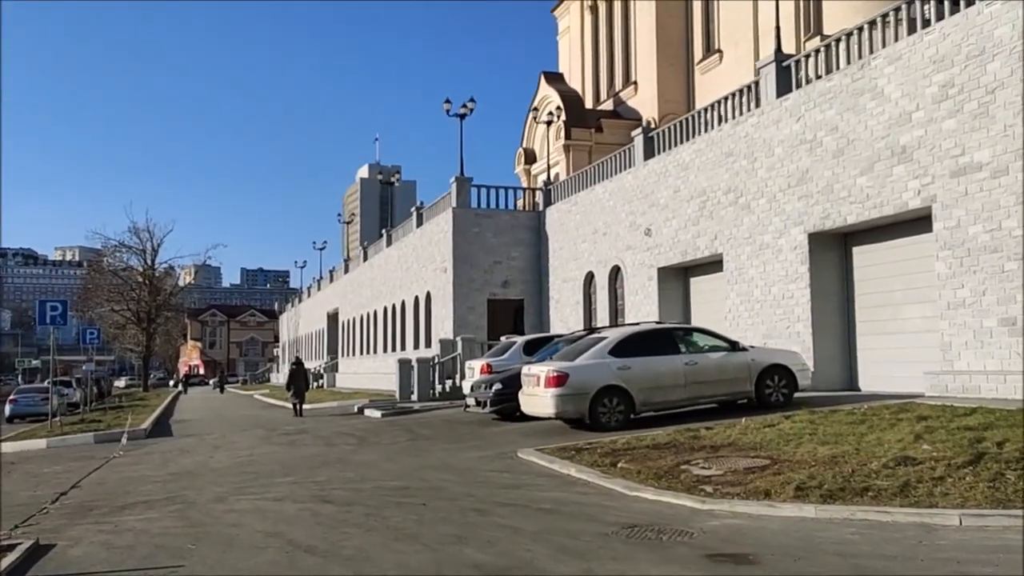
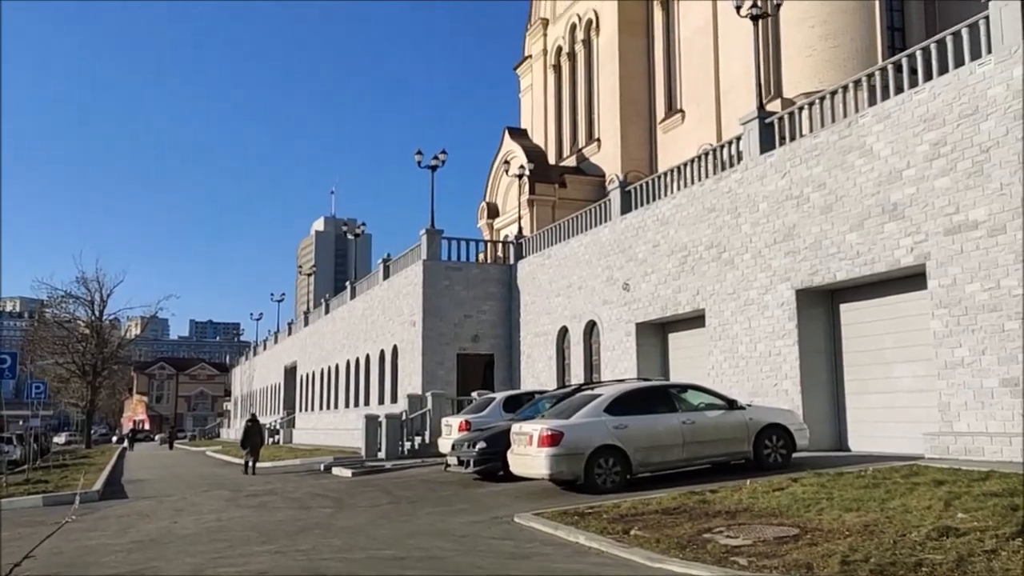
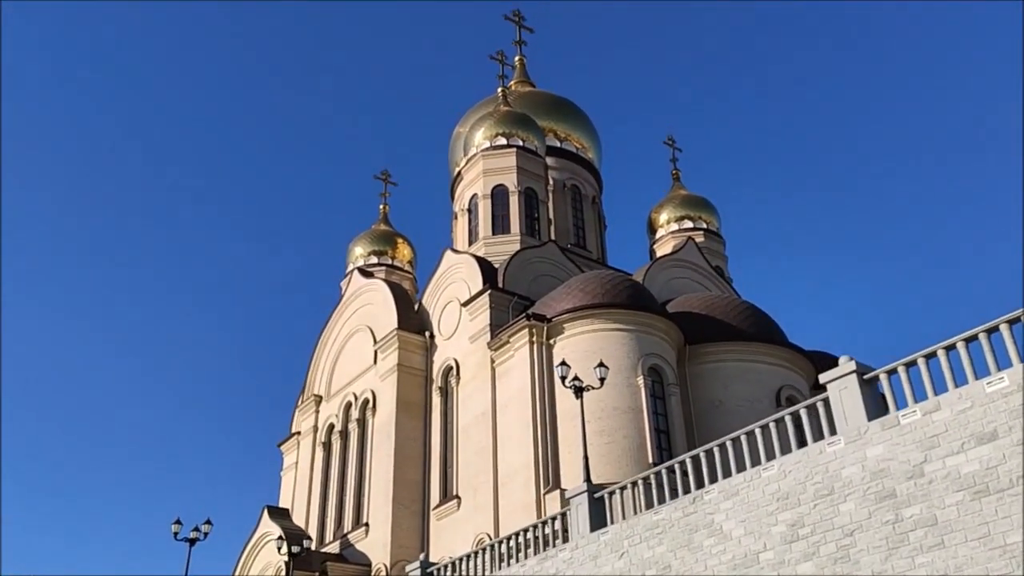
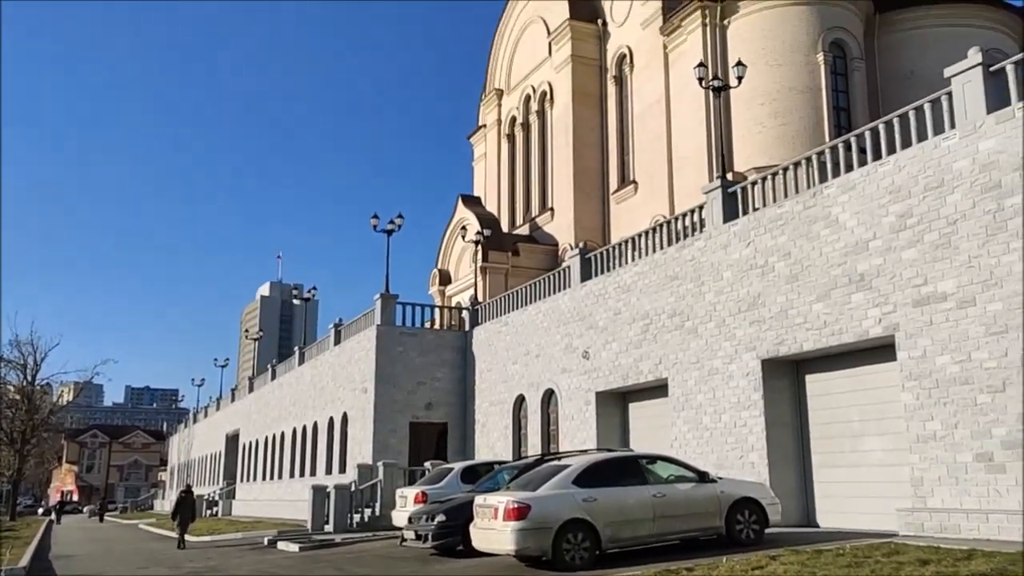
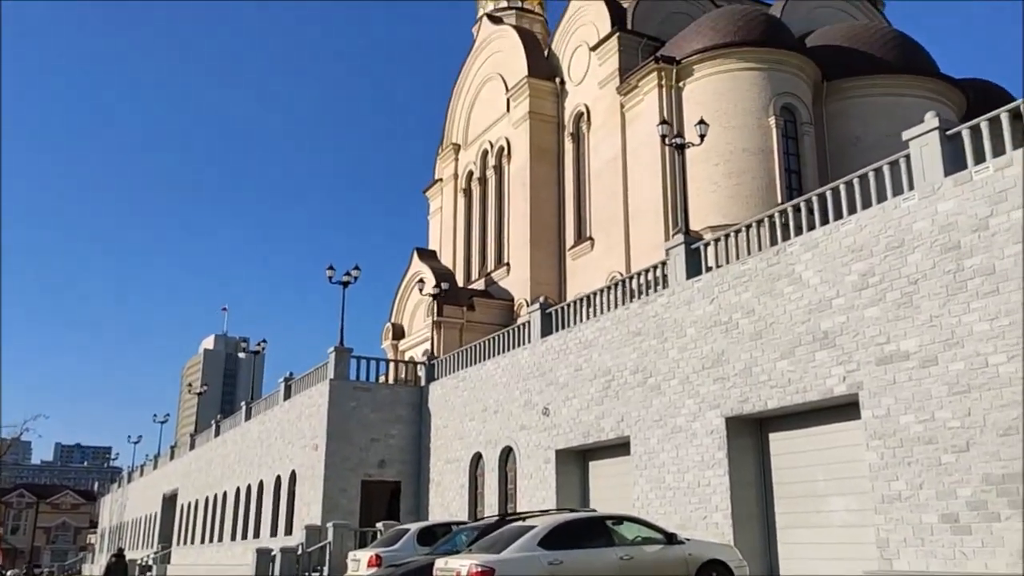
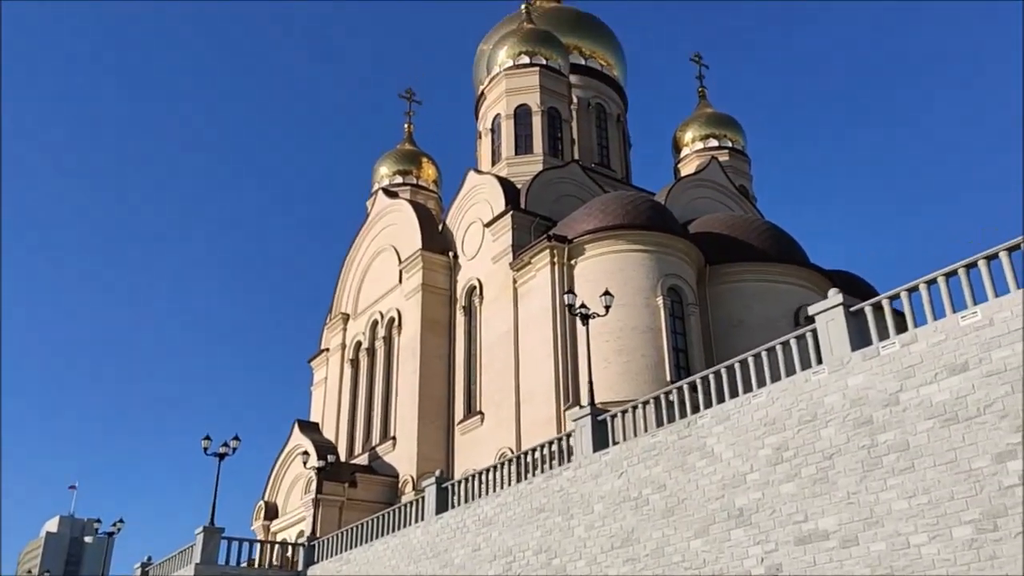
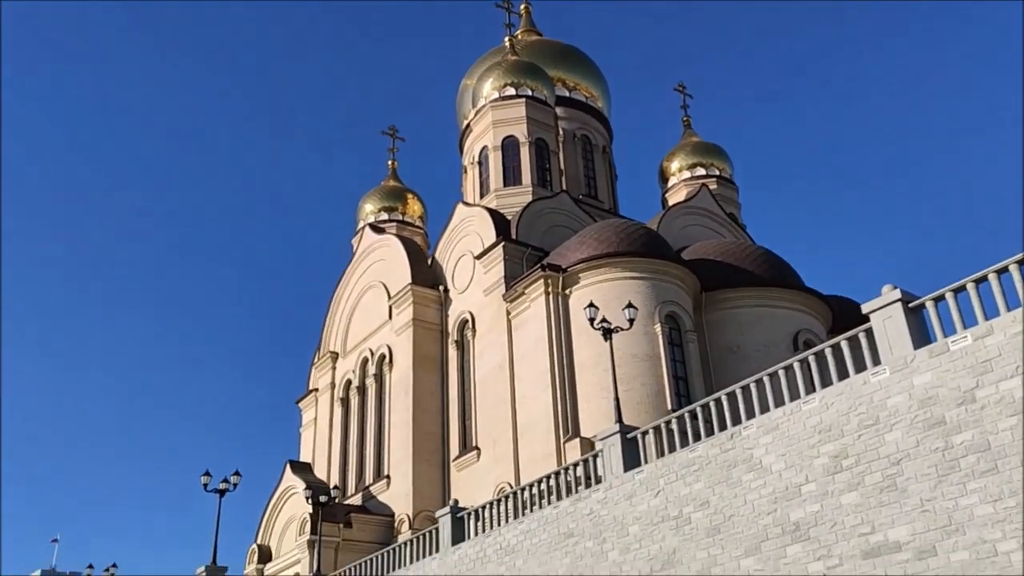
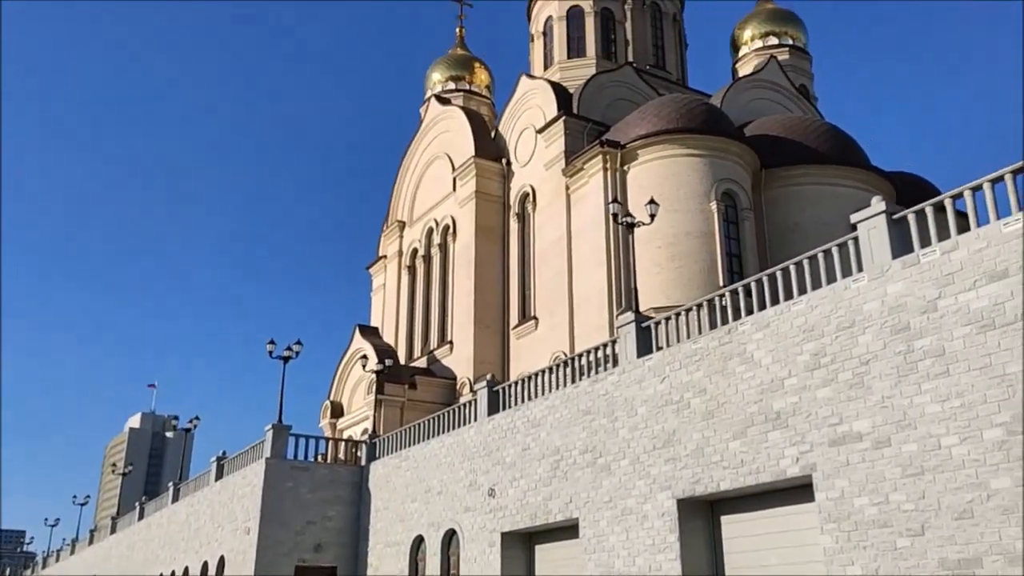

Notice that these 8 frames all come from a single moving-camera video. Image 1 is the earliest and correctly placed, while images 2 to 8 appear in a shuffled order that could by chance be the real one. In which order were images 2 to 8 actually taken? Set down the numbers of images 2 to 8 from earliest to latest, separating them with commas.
2, 4, 5, 8, 6, 3, 7
